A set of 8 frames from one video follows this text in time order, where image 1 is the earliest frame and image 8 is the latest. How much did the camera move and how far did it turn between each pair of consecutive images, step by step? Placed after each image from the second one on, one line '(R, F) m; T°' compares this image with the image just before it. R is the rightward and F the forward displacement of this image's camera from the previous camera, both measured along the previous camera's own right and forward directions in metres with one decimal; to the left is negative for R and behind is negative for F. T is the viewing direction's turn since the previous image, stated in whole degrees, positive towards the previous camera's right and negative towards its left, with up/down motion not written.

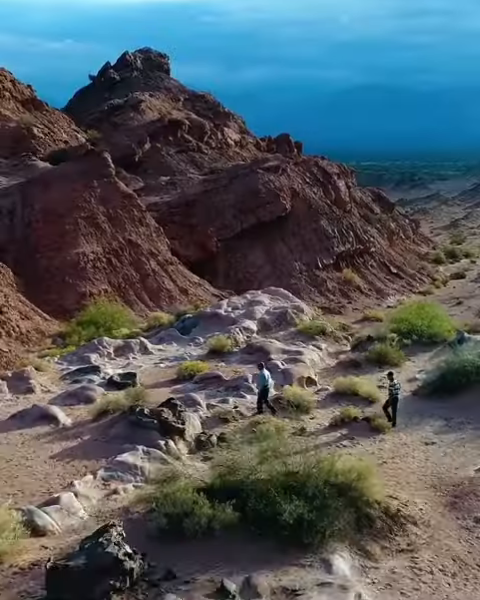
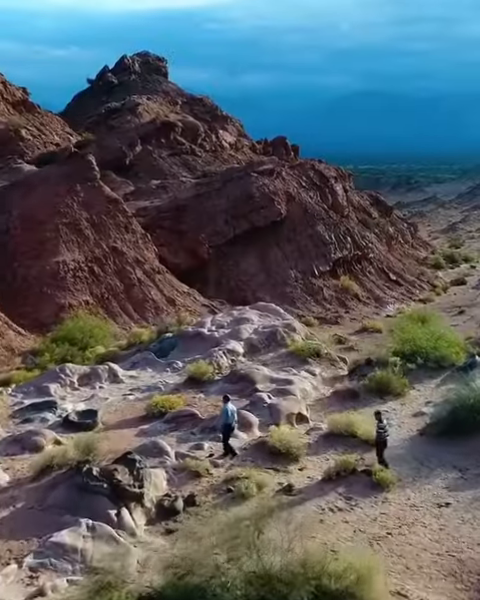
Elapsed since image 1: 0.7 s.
(+0.2, +1.2) m; 0°
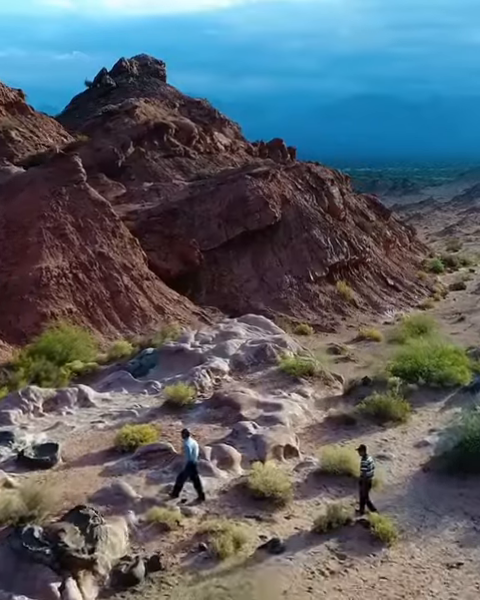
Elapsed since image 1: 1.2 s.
(+0.1, +0.9) m; 0°
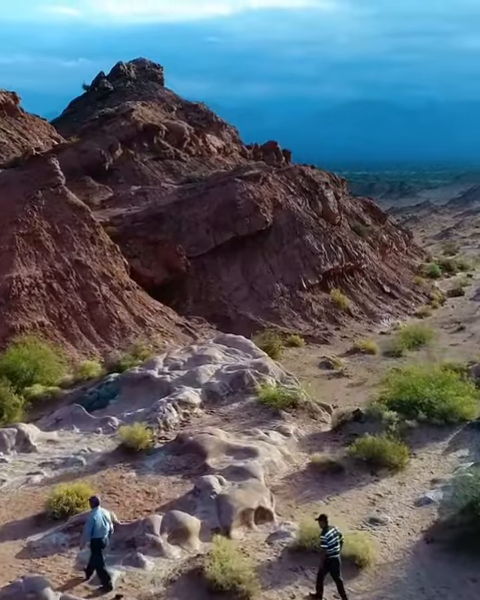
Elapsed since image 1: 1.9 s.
(+0.2, +1.3) m; 0°
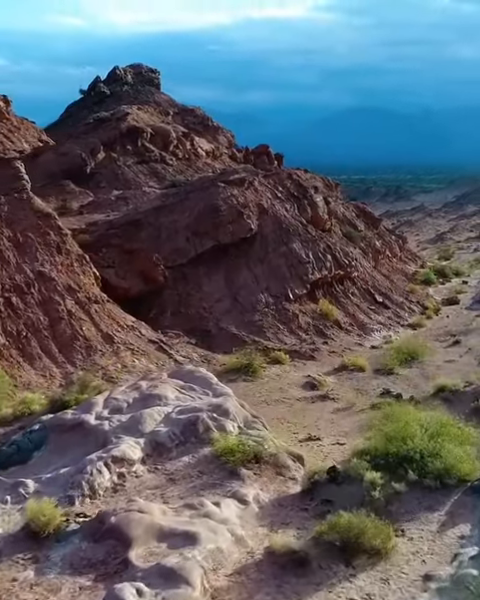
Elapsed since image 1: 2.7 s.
(+0.4, +1.5) m; 0°
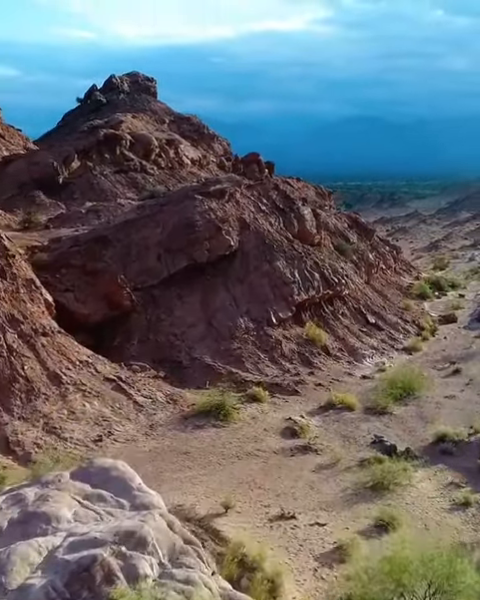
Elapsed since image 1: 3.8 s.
(+0.5, +2.4) m; 0°
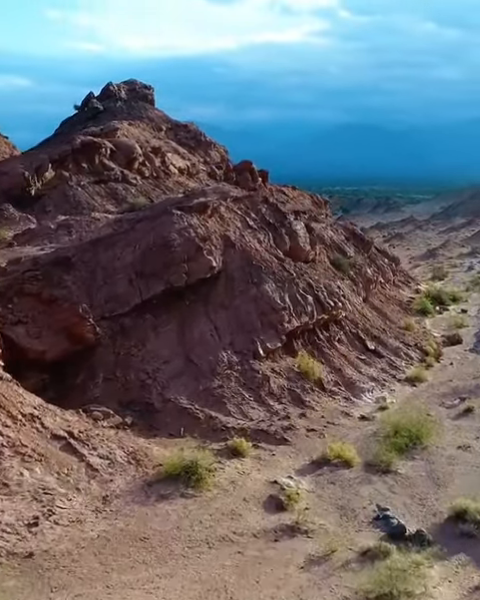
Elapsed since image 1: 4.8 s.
(+0.3, +2.7) m; 0°
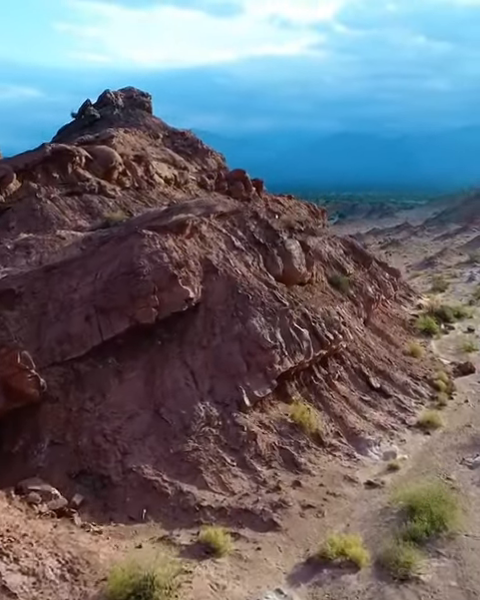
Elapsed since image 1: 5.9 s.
(+0.3, +3.4) m; 0°
